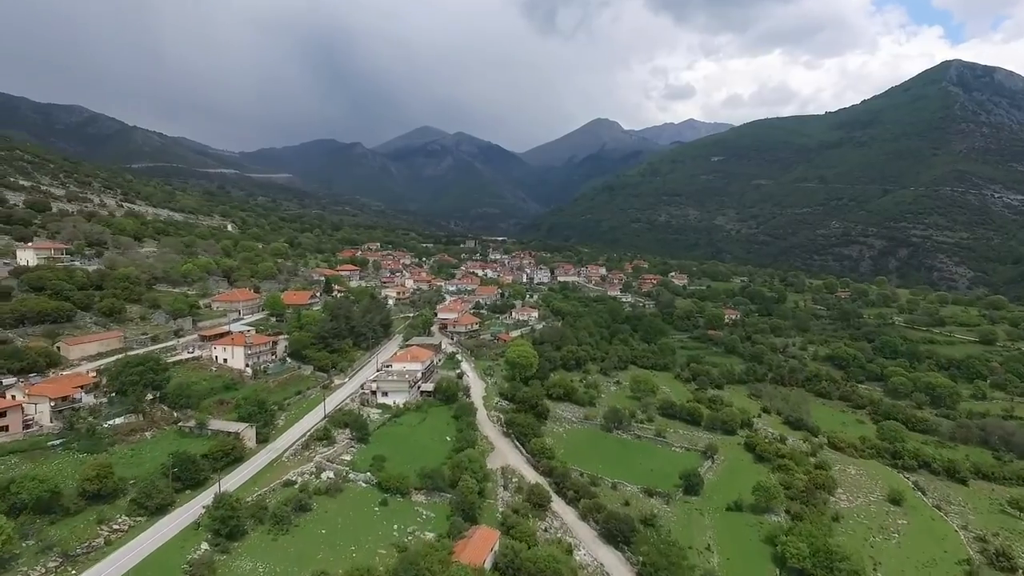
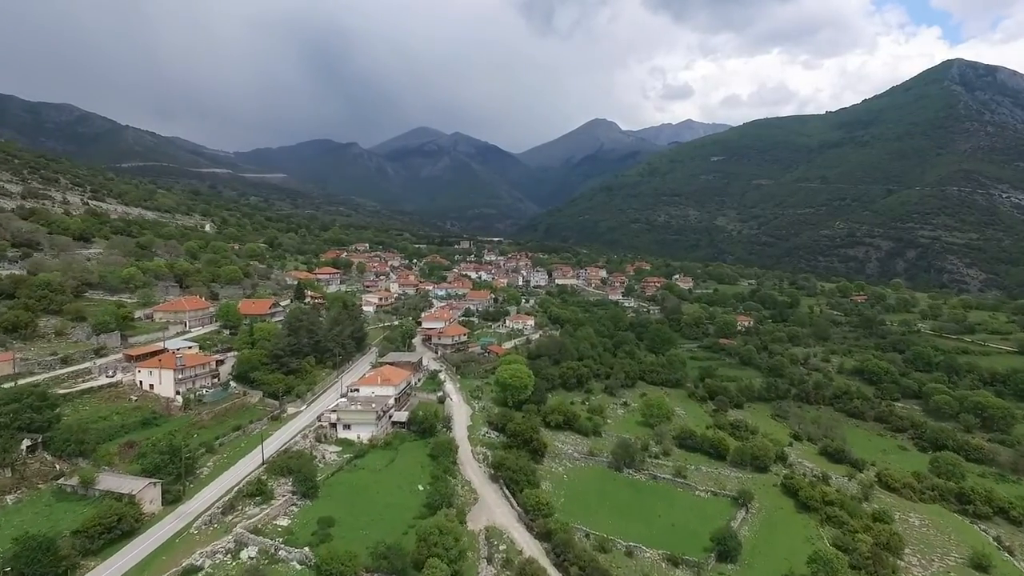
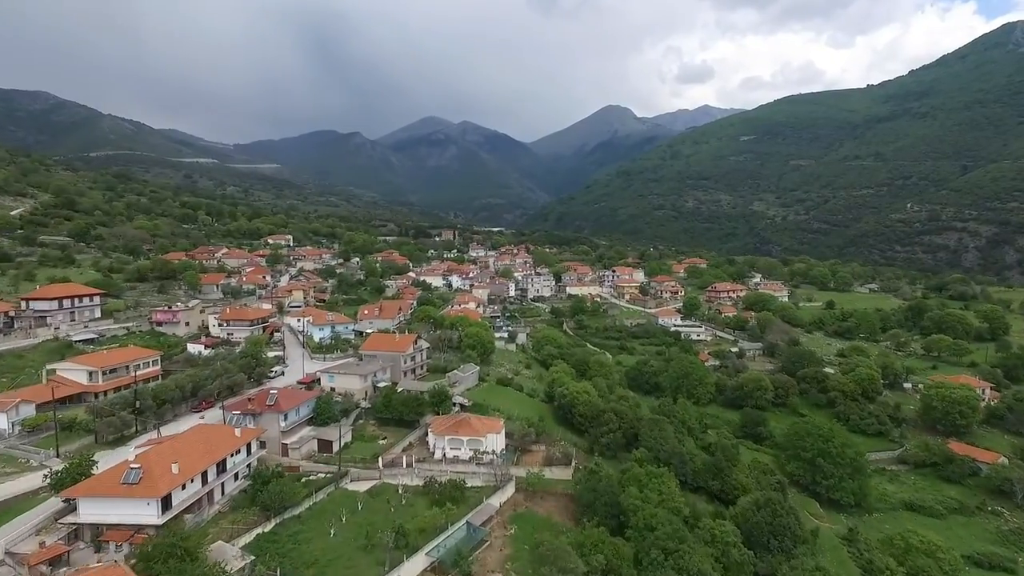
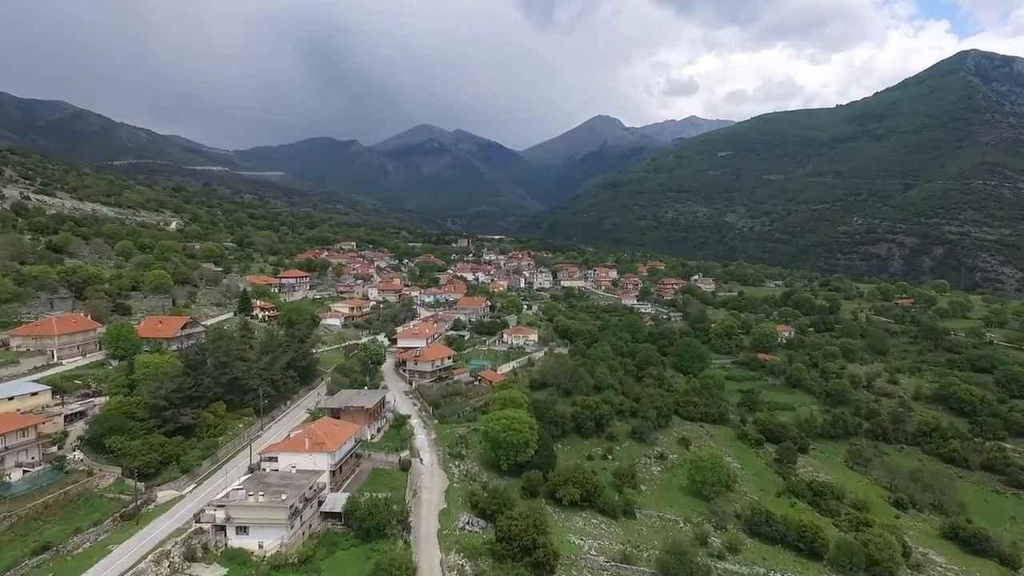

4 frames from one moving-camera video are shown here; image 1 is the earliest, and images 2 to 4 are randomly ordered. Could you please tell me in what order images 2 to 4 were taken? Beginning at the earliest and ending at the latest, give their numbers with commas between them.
2, 4, 3
